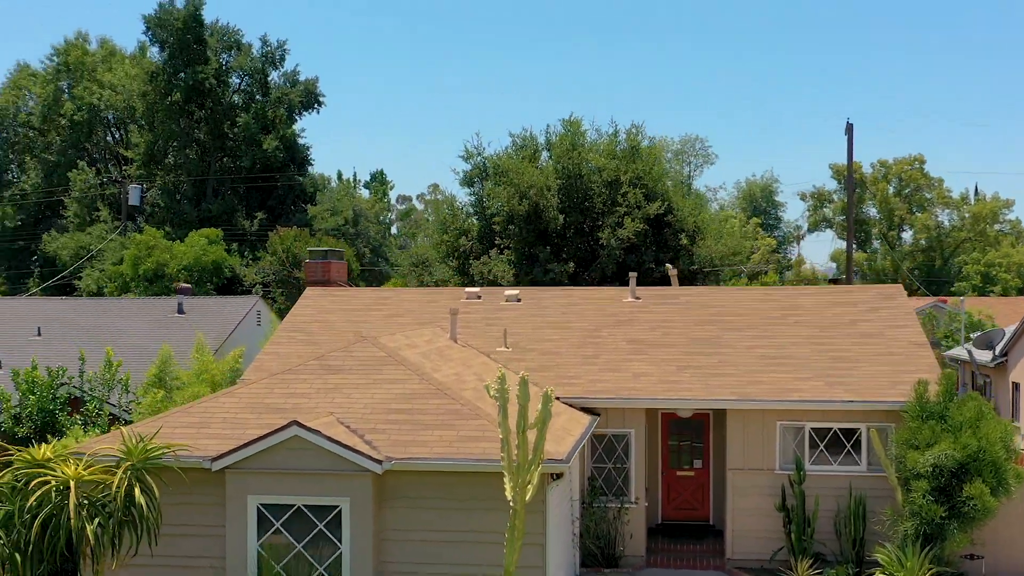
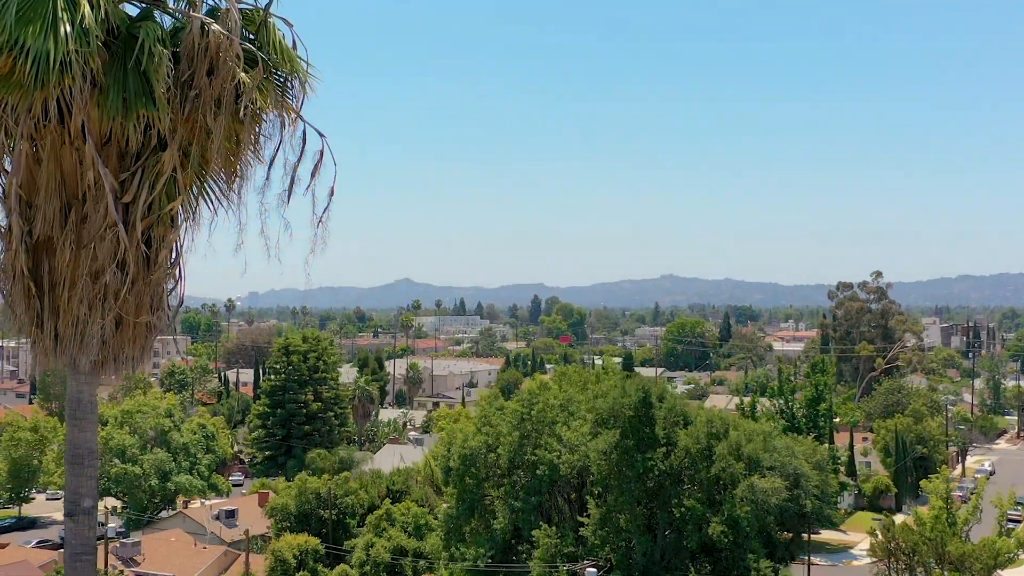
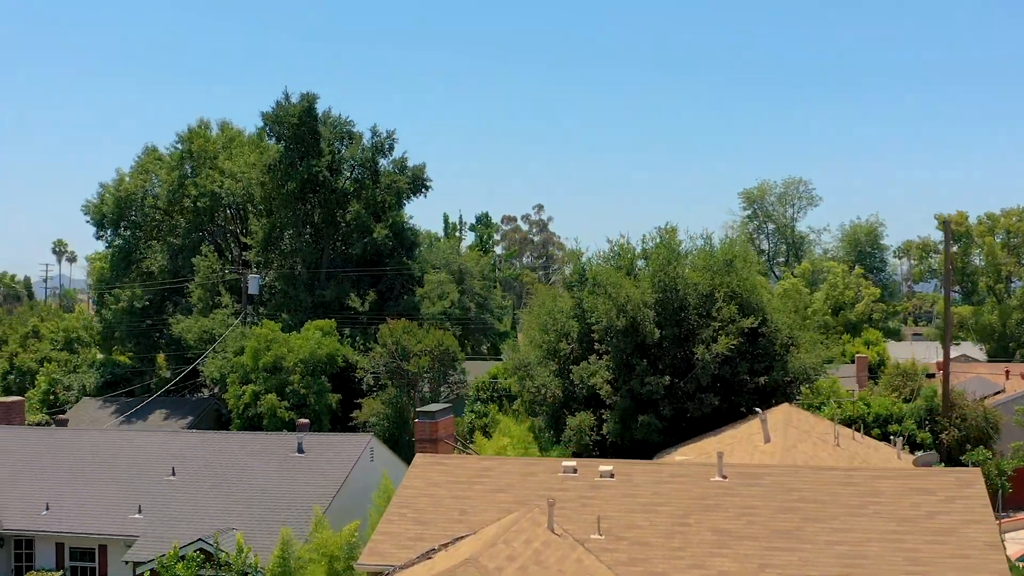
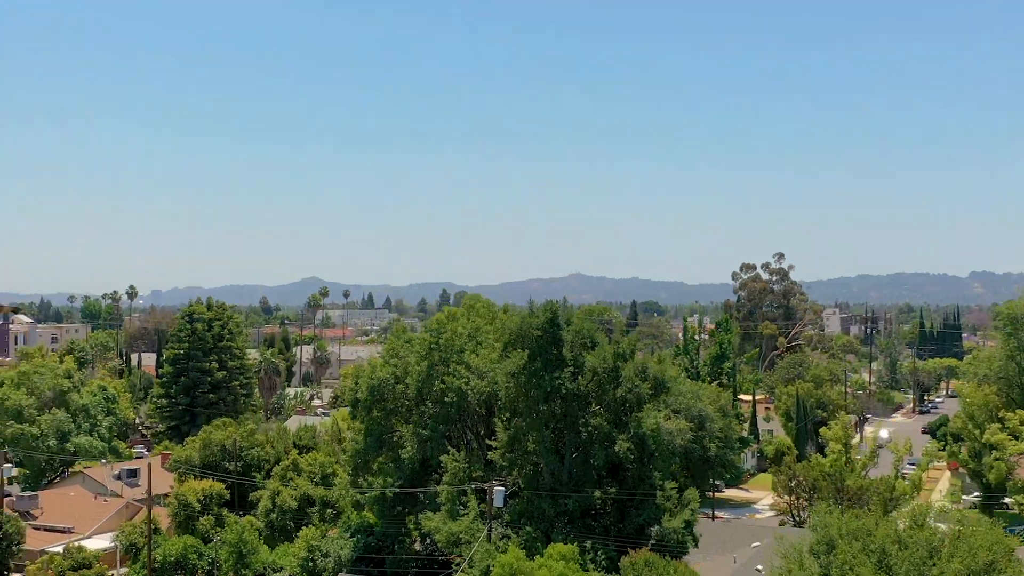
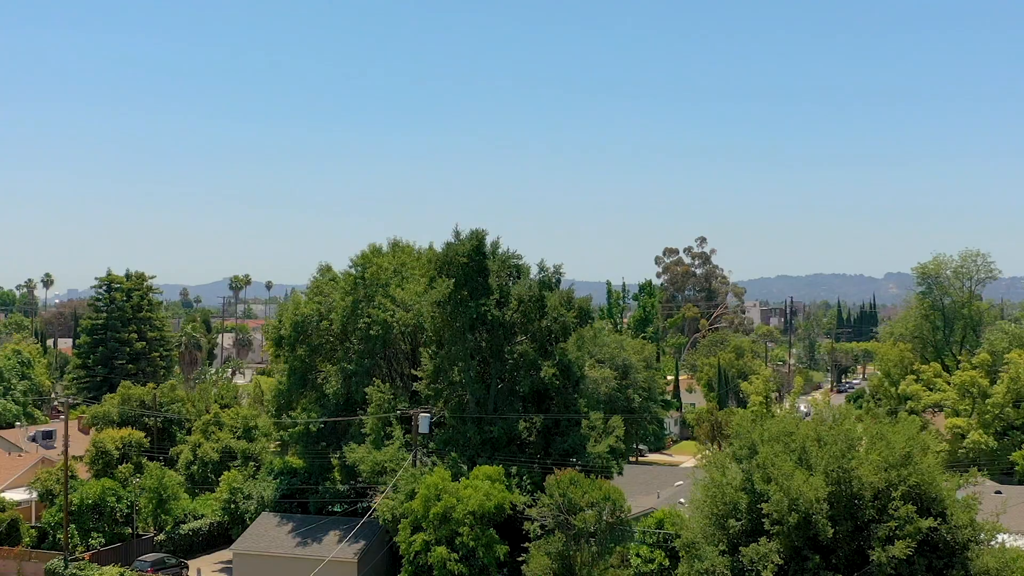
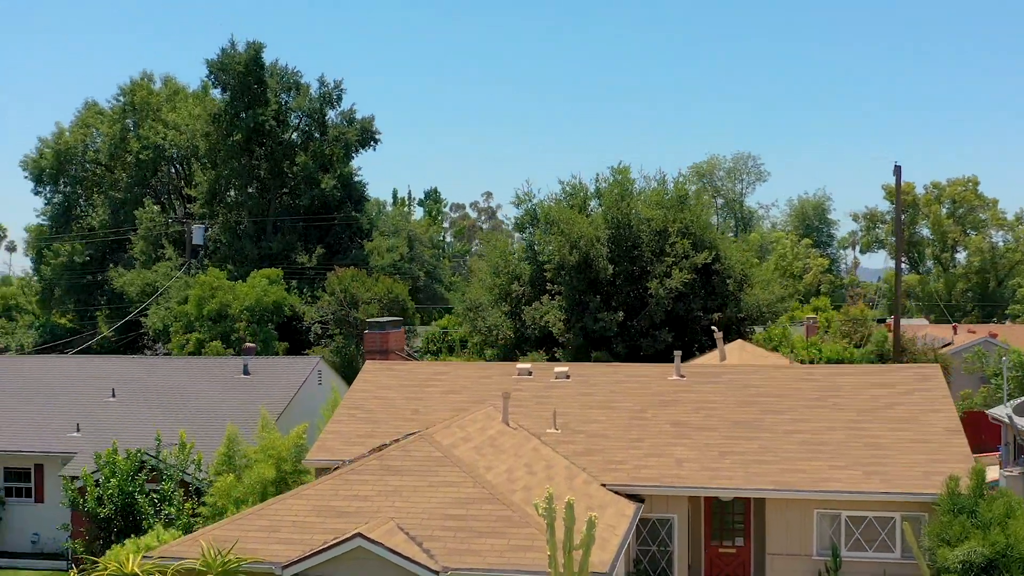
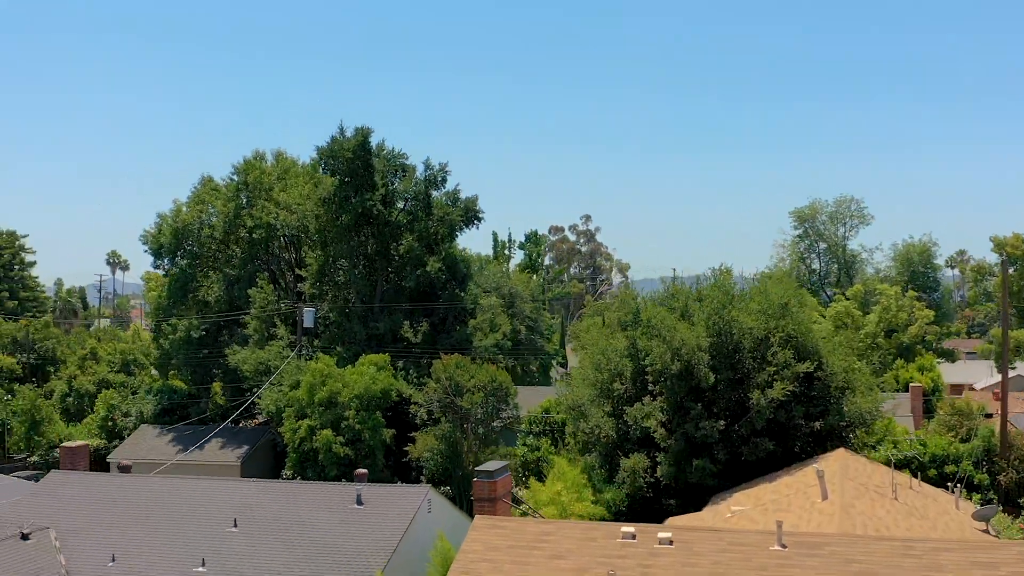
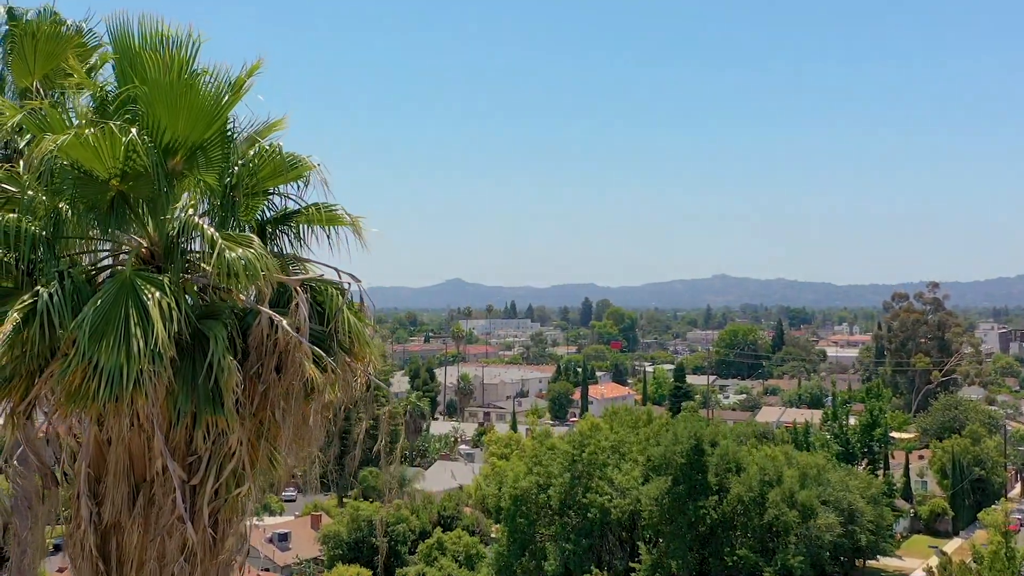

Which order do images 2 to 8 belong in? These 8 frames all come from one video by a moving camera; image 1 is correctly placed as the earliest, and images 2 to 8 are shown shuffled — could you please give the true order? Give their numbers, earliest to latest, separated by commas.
6, 3, 7, 5, 4, 2, 8
